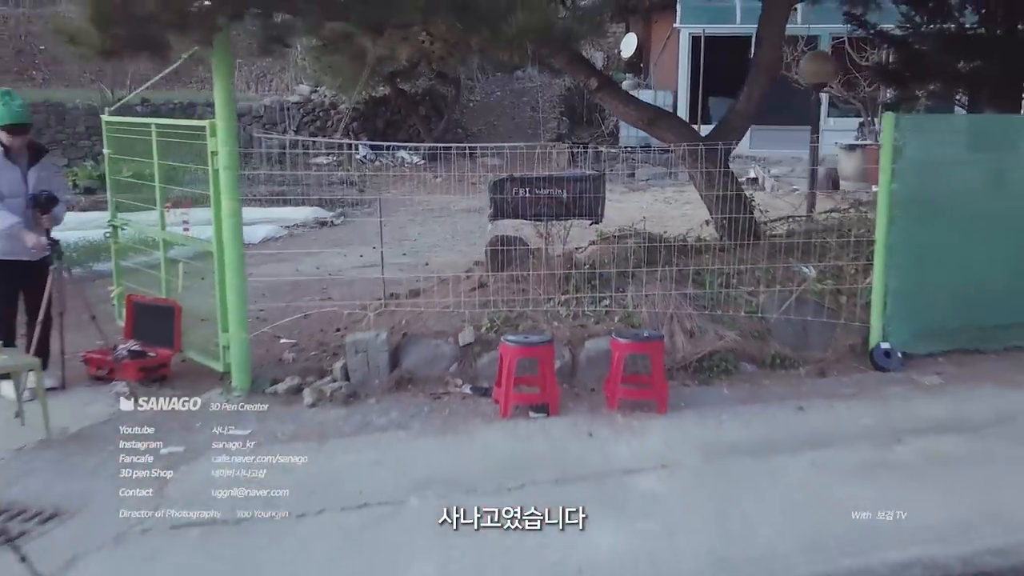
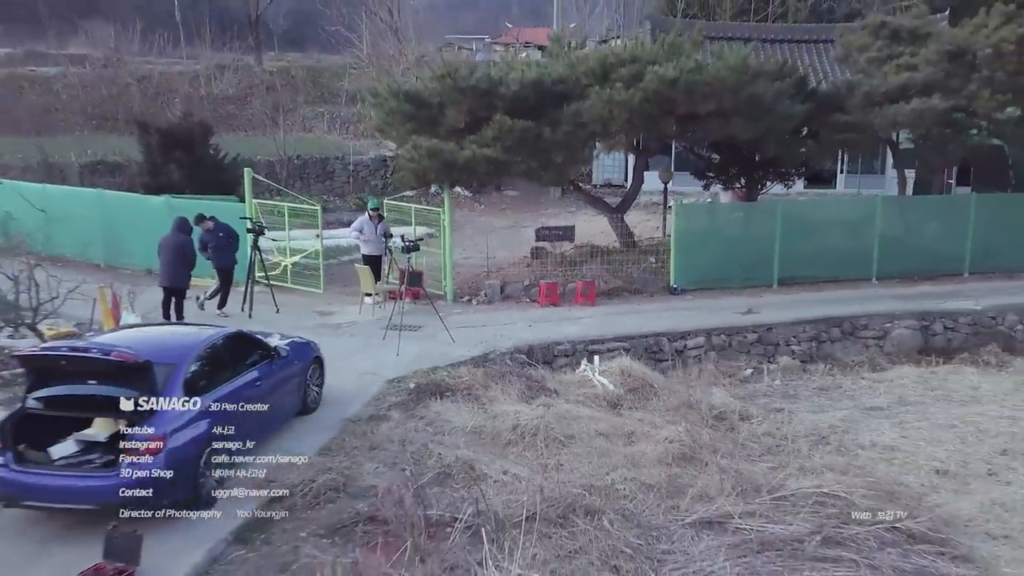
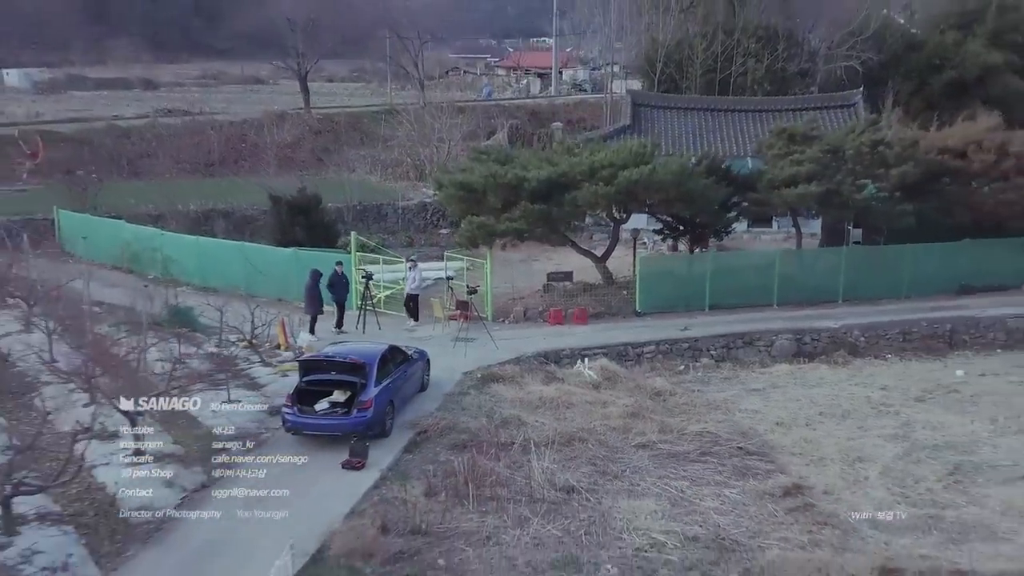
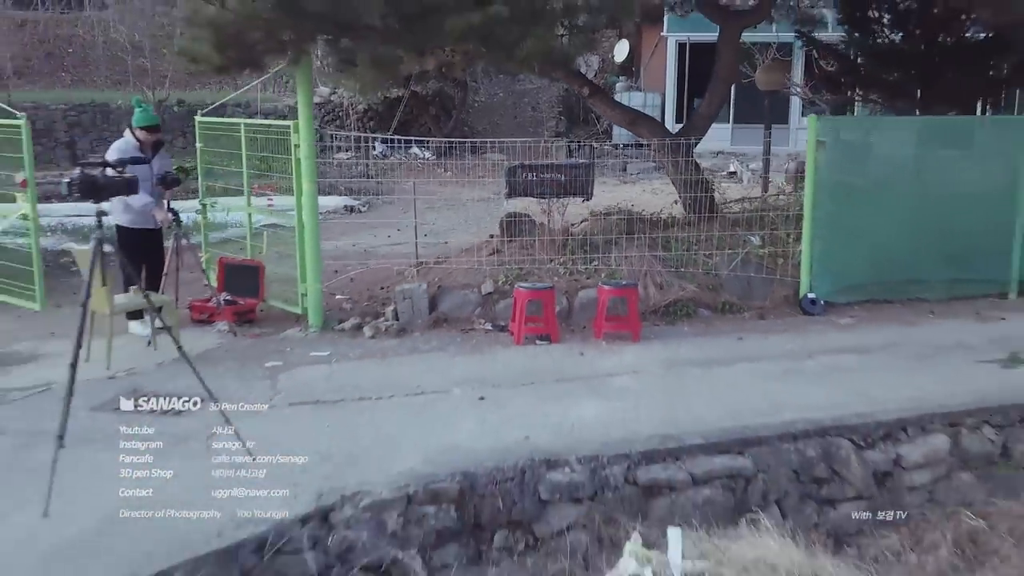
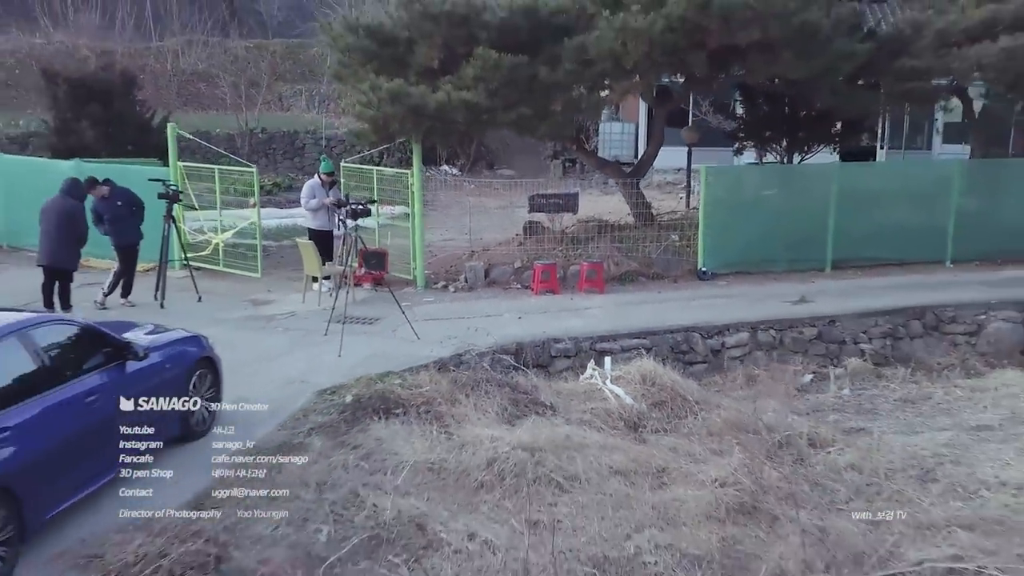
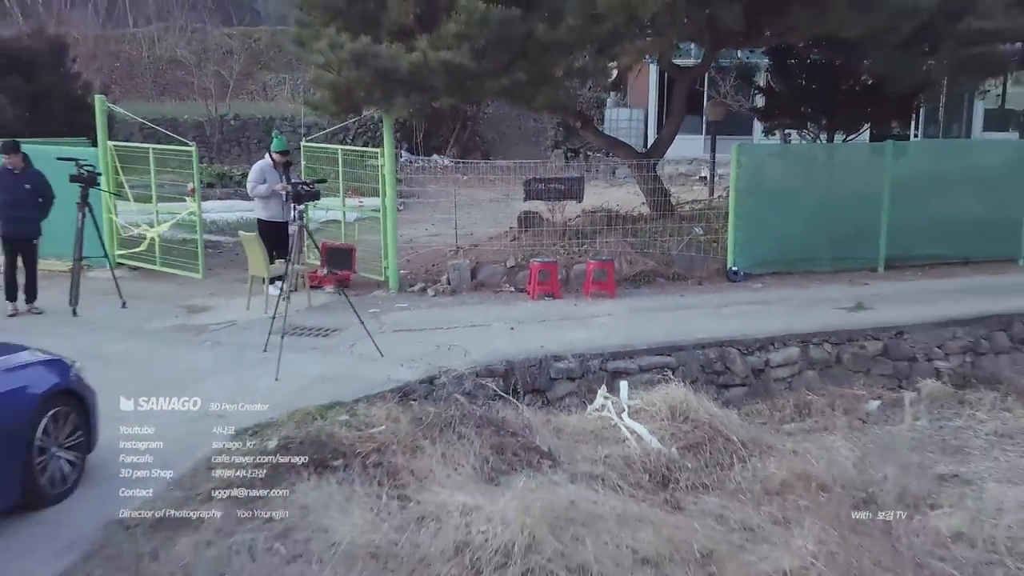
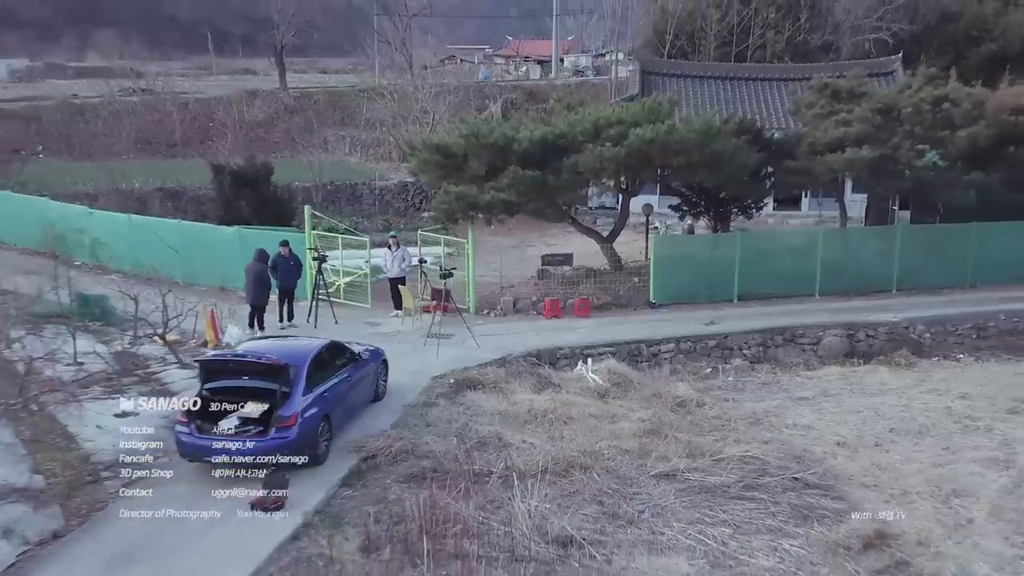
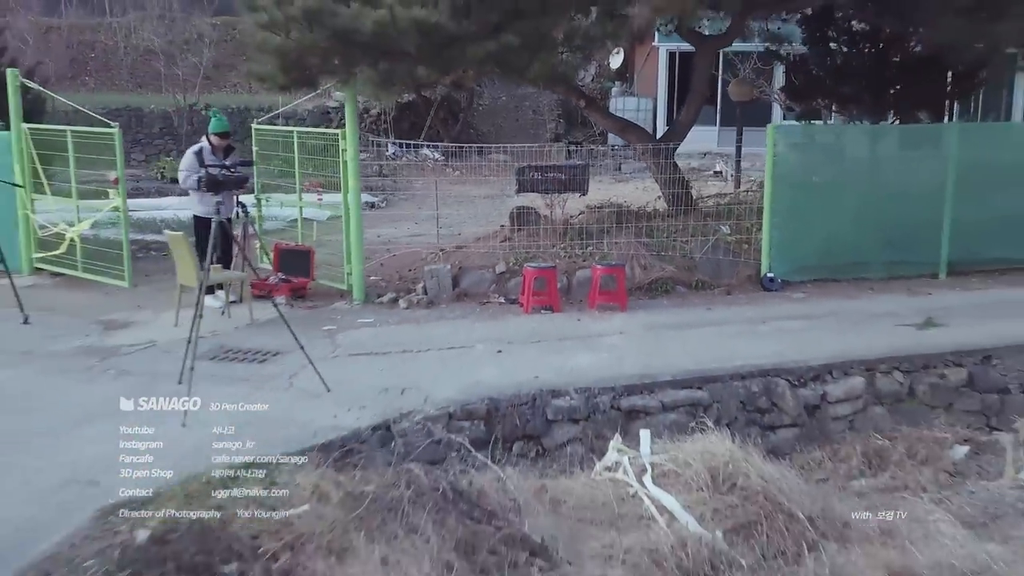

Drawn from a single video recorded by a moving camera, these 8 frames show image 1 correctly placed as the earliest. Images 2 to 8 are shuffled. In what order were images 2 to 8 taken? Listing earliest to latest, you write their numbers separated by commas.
4, 8, 6, 5, 2, 7, 3
